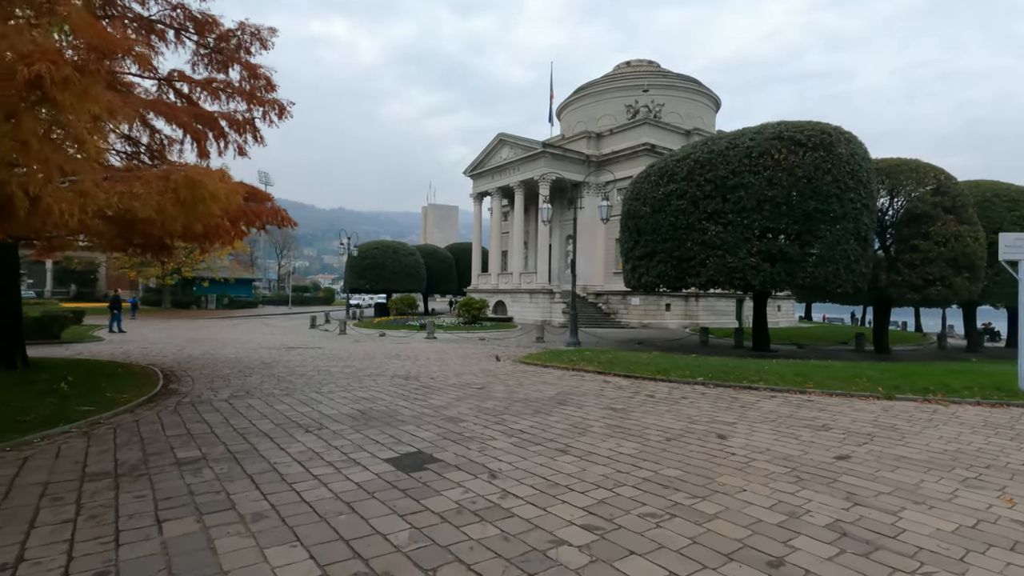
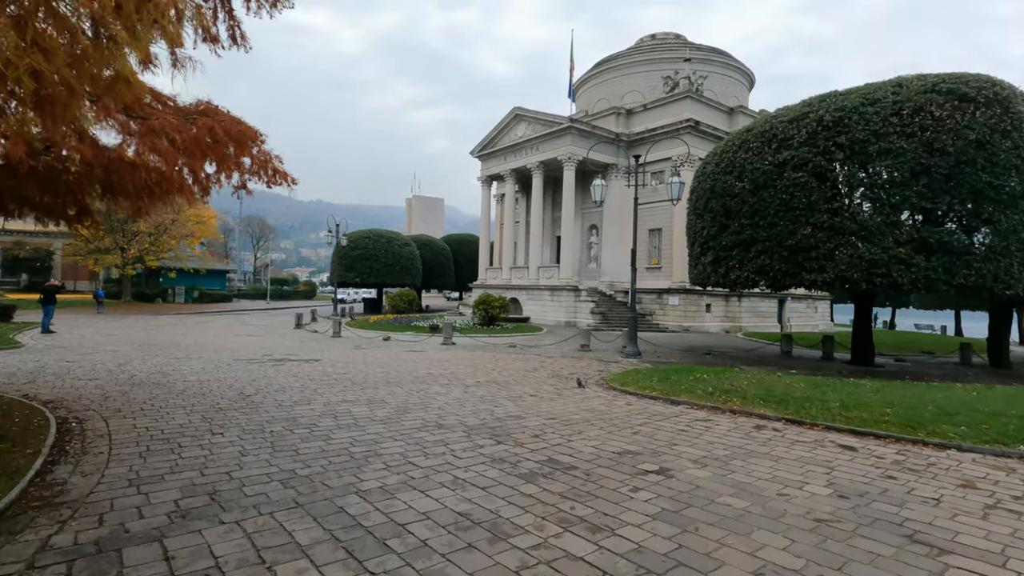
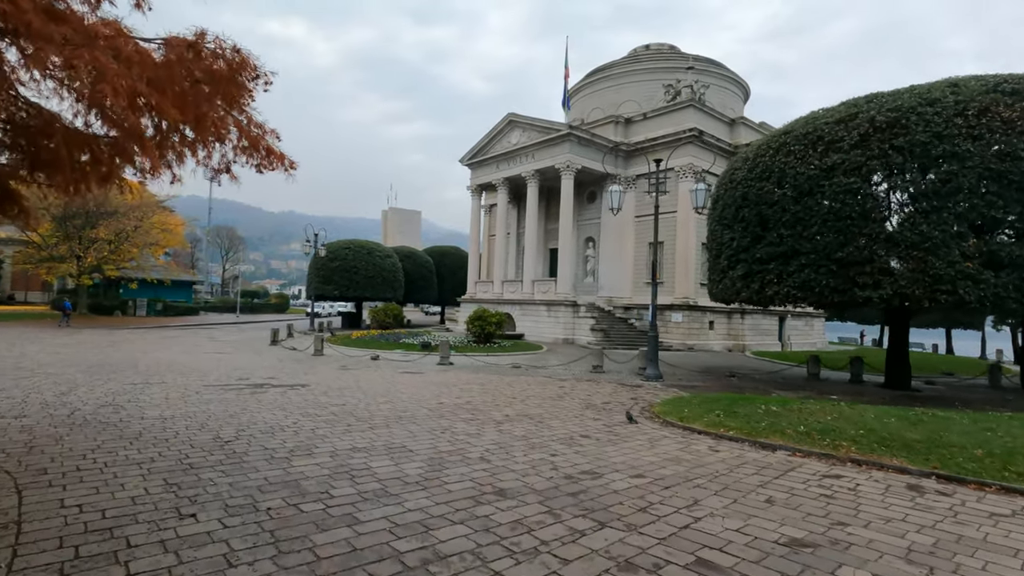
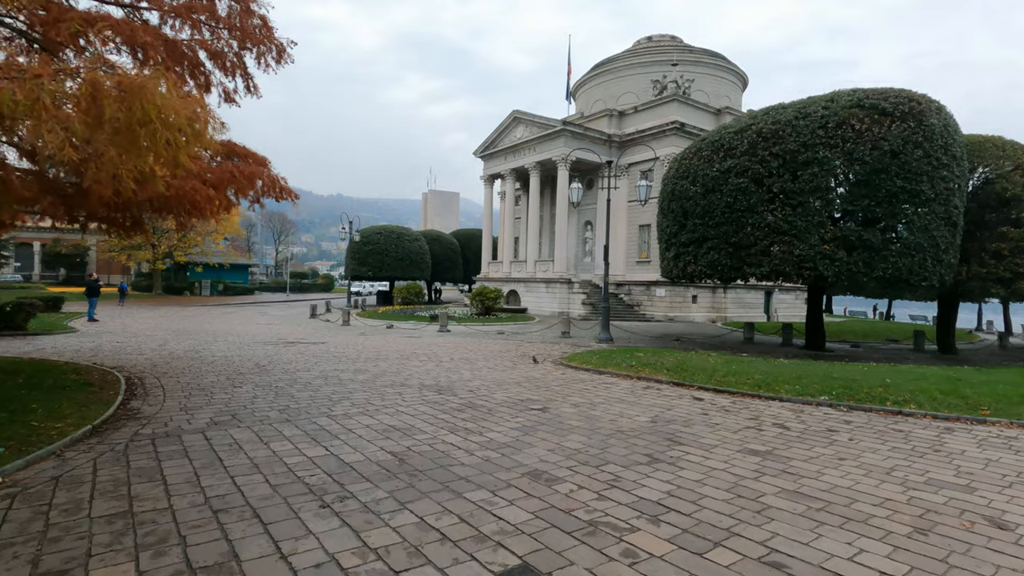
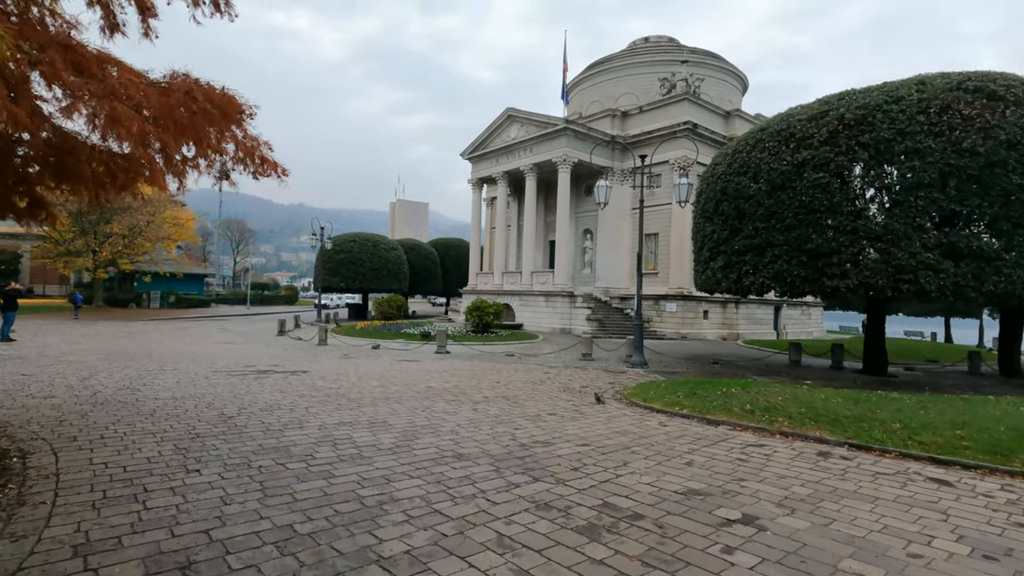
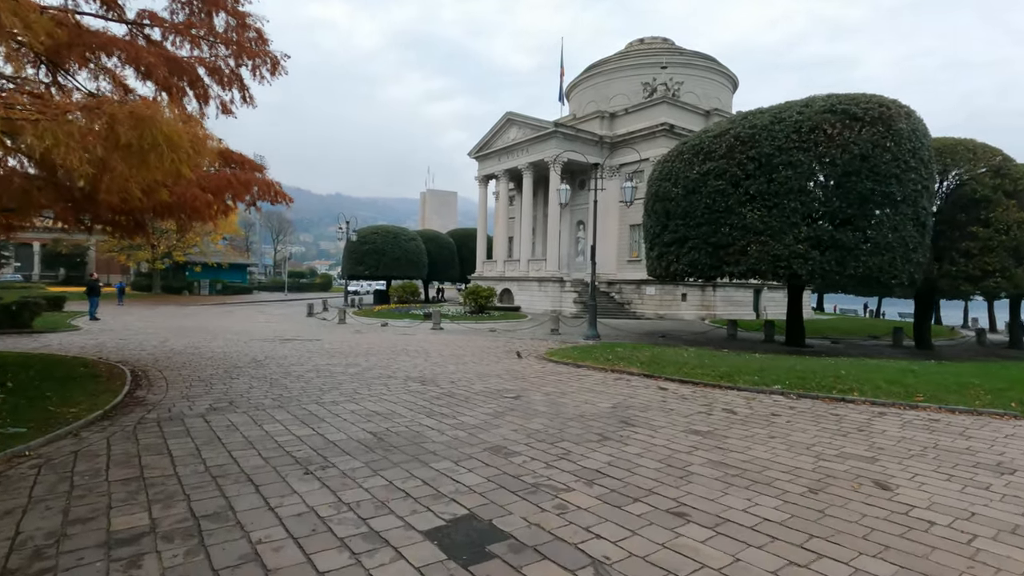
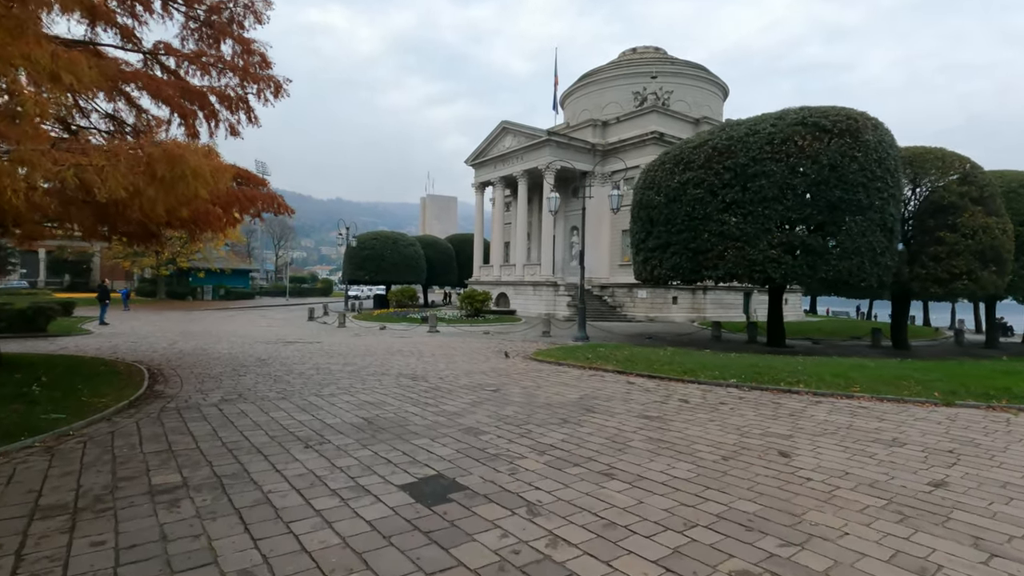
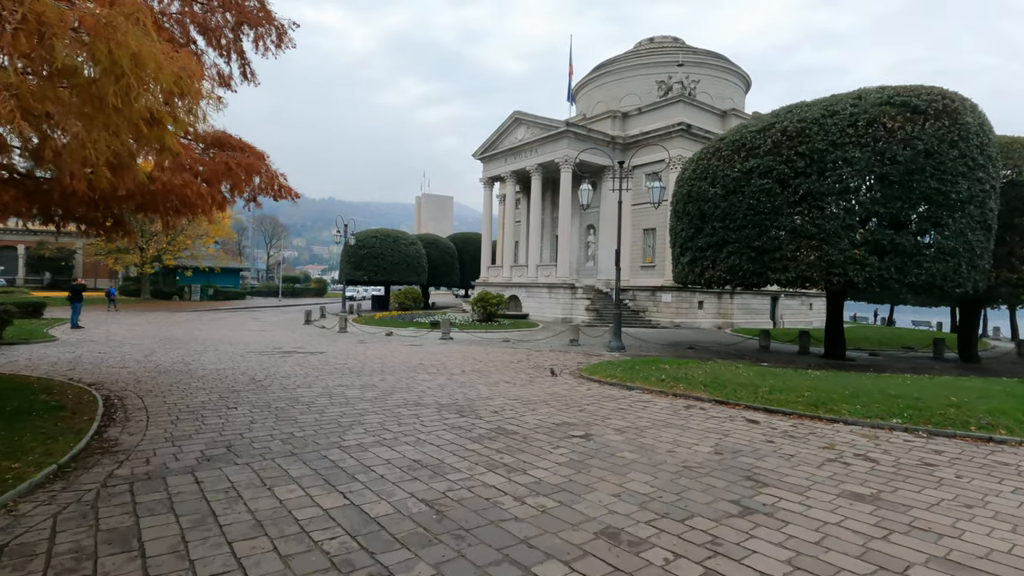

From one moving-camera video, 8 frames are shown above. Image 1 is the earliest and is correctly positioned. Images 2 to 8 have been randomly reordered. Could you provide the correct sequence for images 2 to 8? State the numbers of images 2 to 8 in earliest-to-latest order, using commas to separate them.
7, 6, 4, 8, 2, 5, 3
